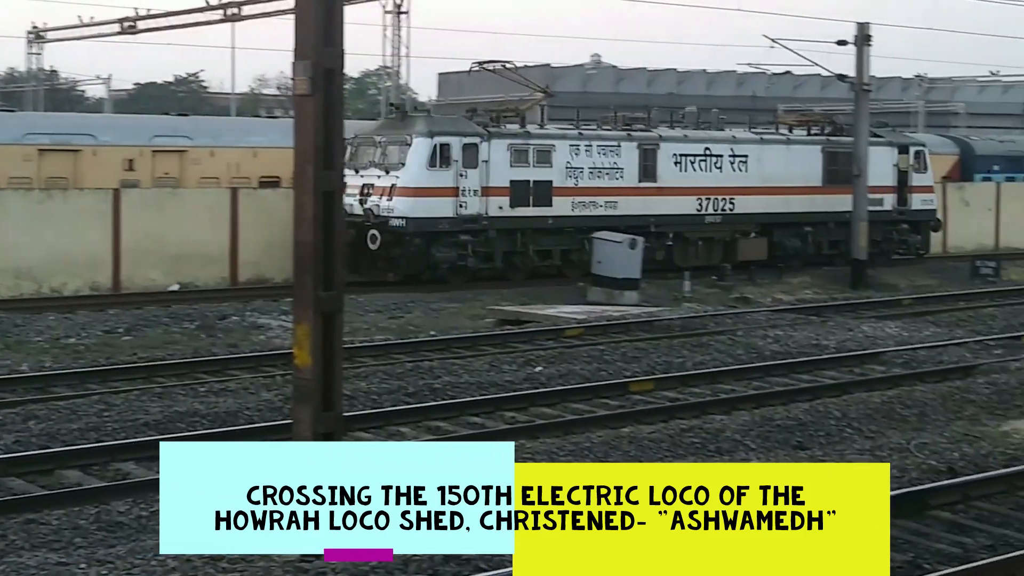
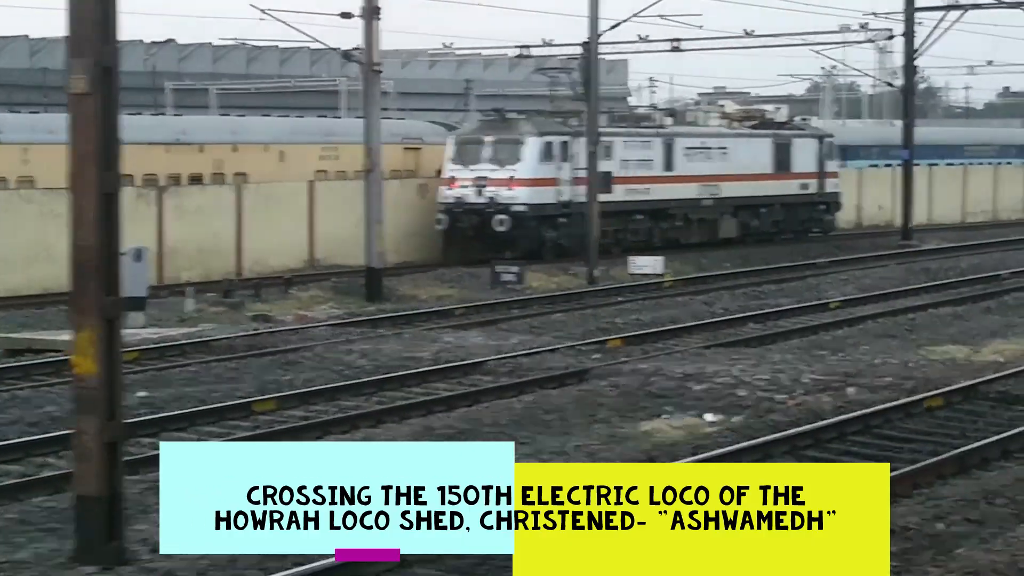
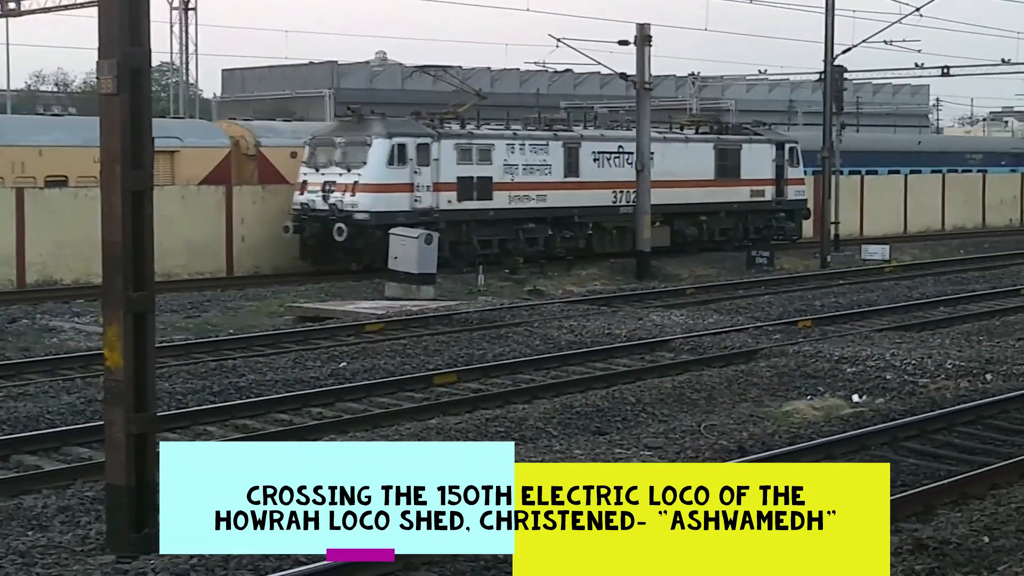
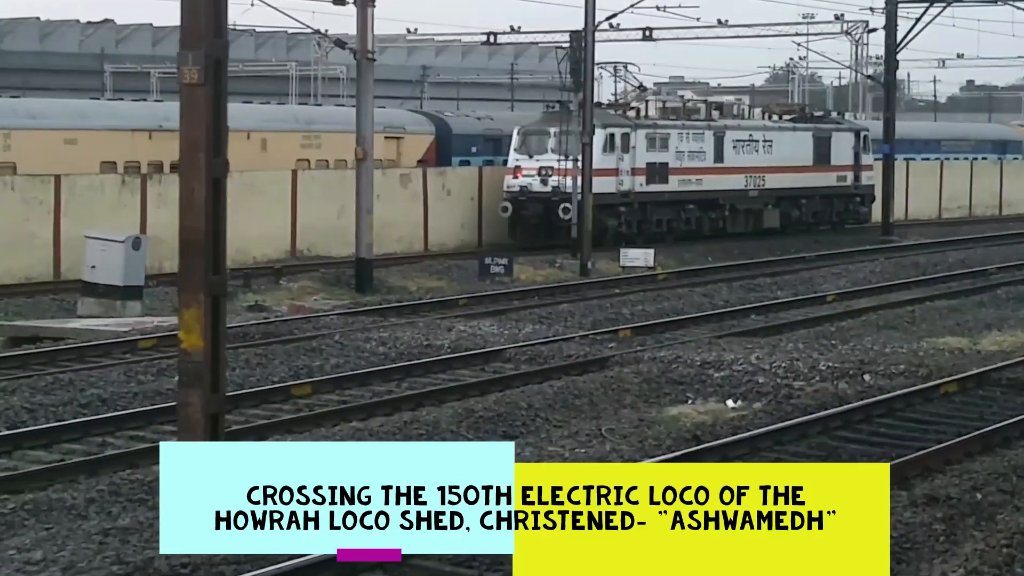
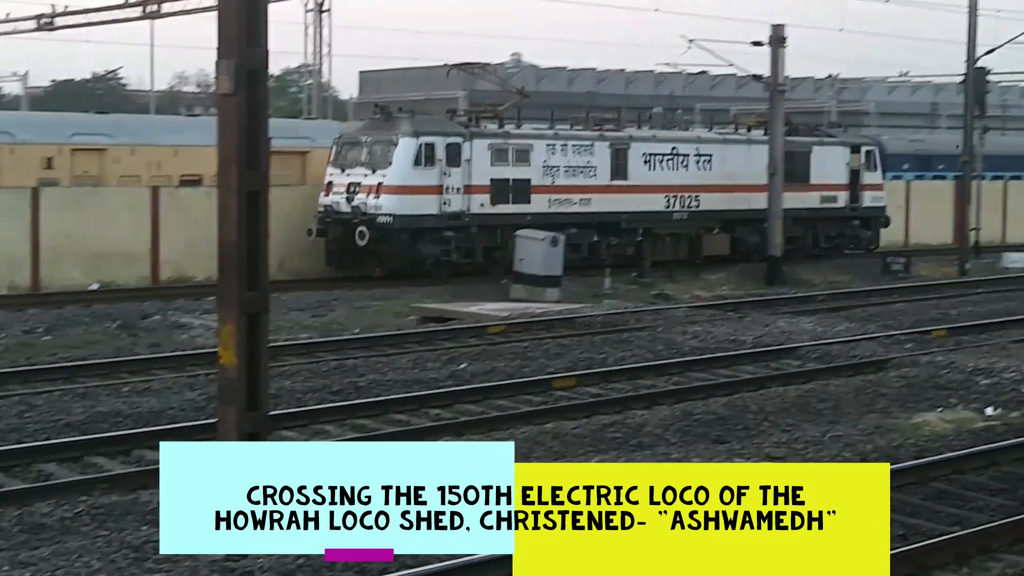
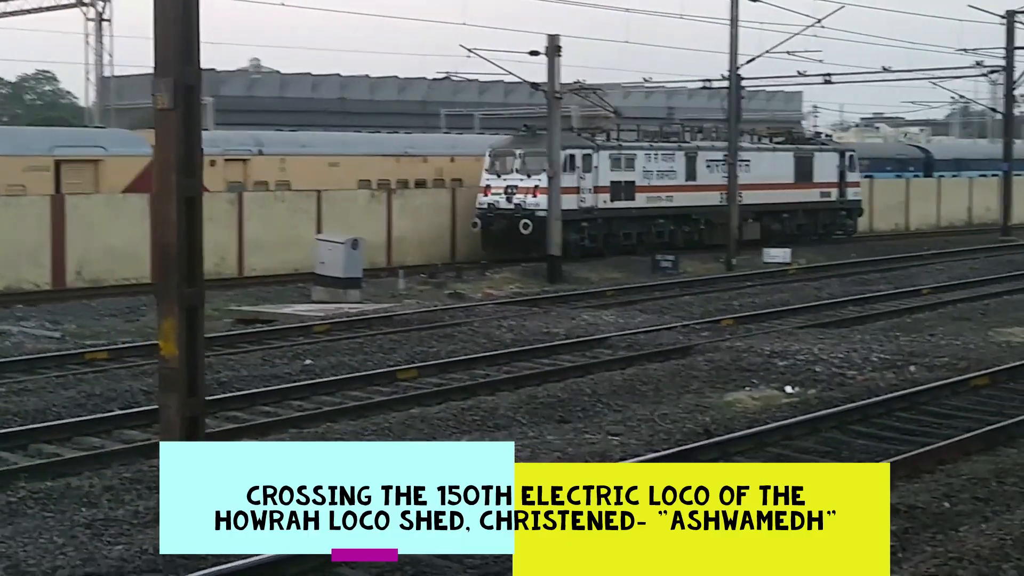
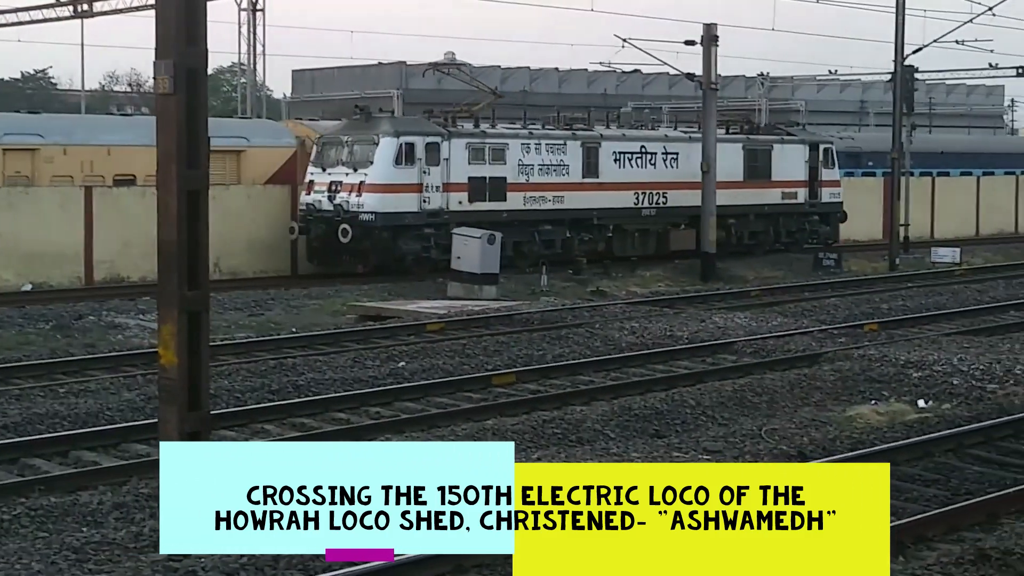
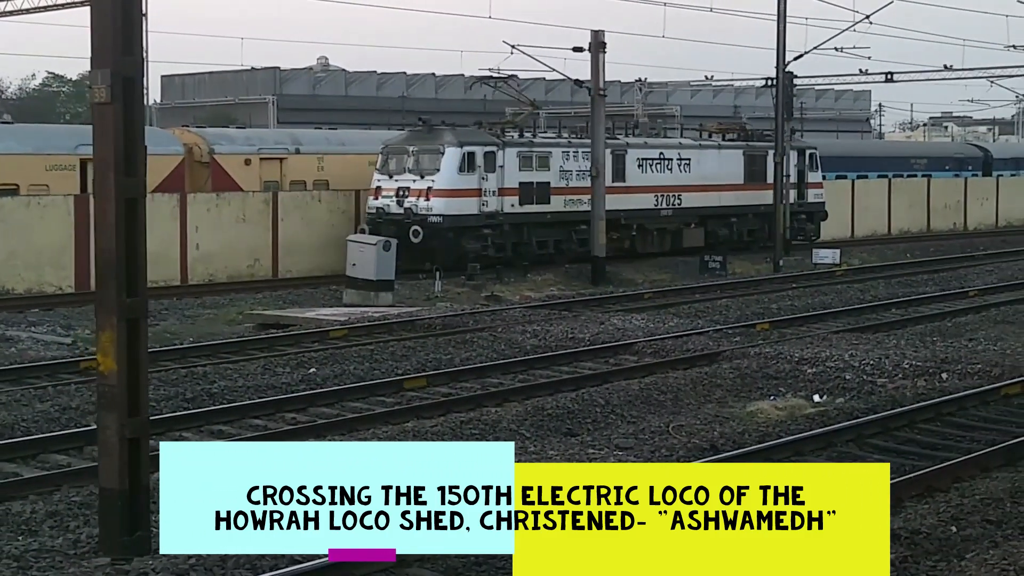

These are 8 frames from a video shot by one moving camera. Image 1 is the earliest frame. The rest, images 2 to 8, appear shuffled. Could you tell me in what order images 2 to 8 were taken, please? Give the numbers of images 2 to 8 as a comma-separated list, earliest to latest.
5, 7, 3, 8, 6, 2, 4
